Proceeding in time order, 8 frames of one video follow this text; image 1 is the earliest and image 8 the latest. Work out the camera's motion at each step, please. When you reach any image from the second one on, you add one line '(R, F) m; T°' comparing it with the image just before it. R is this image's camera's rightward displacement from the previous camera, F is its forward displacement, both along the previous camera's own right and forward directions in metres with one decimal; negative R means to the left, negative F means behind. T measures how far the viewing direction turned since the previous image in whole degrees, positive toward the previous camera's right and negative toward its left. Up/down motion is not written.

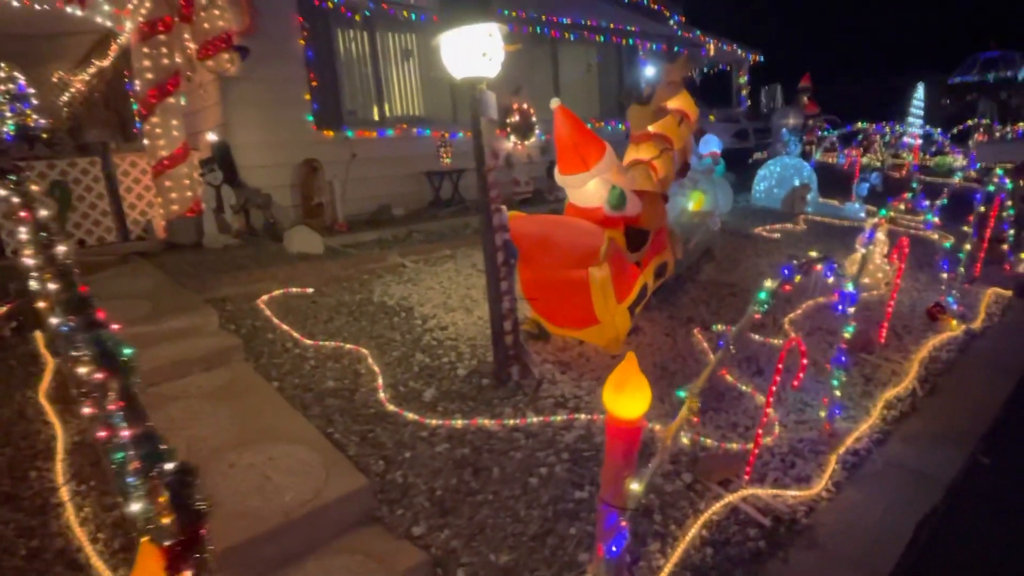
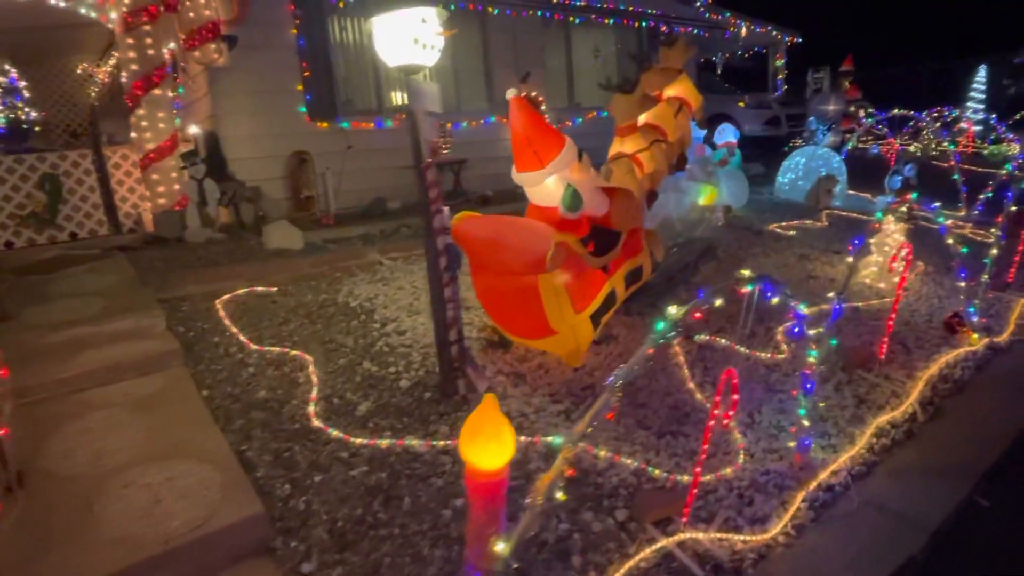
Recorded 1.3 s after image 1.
(+0.6, +0.3) m; -4°
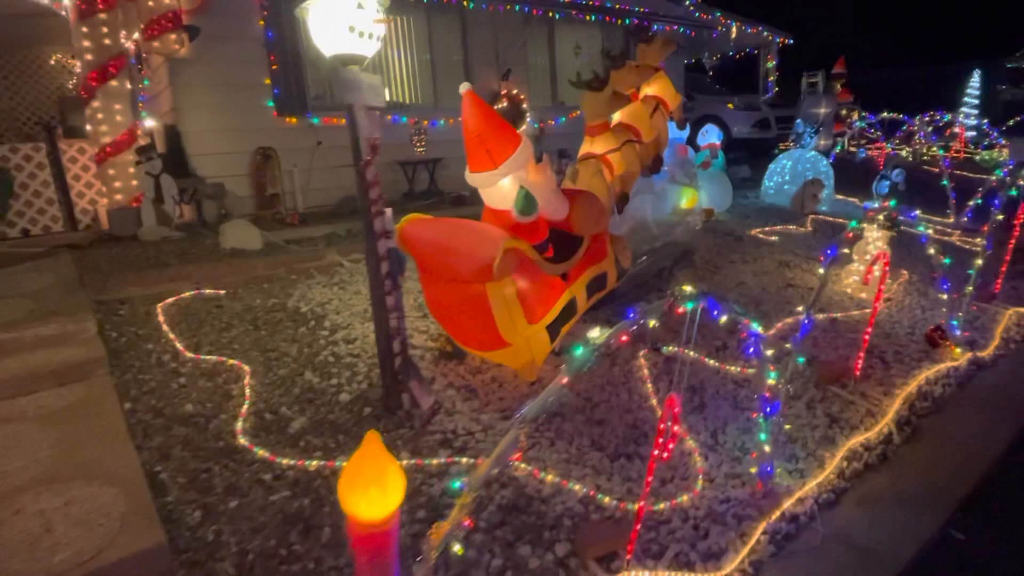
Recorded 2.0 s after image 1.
(+0.3, +0.2) m; 0°
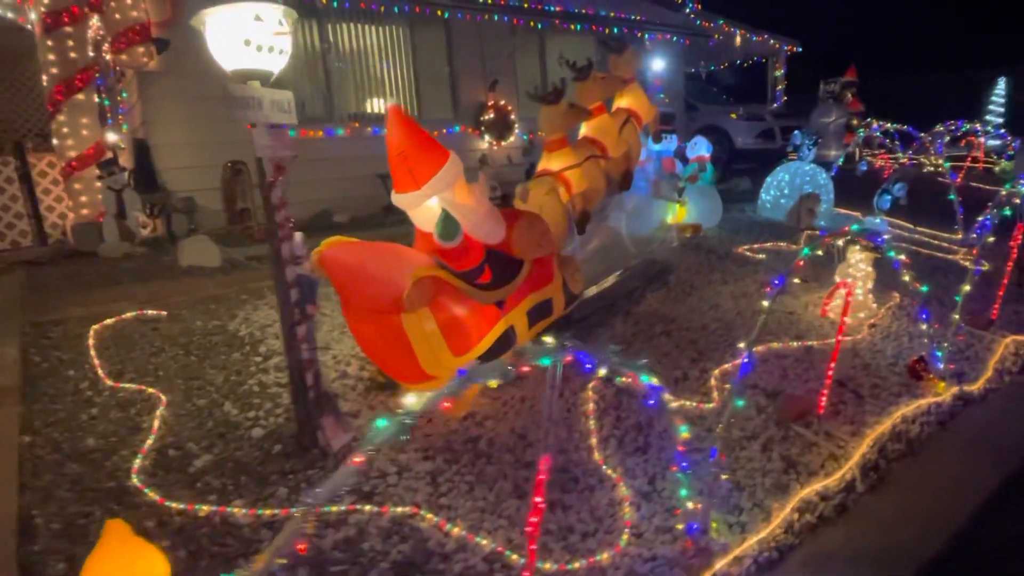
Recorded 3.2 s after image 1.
(+0.5, +0.3) m; -2°
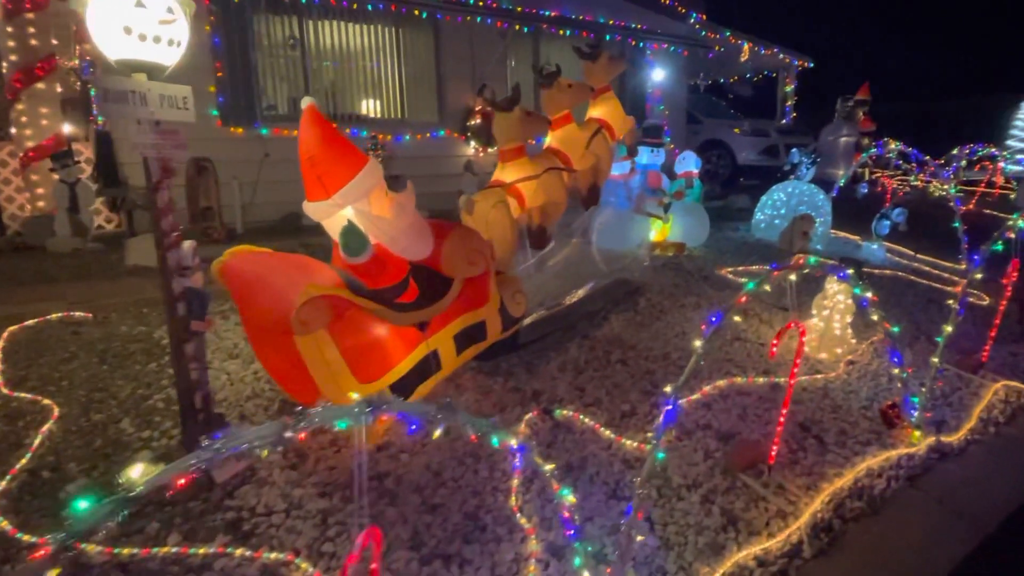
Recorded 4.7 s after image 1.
(+0.5, +0.3) m; -1°
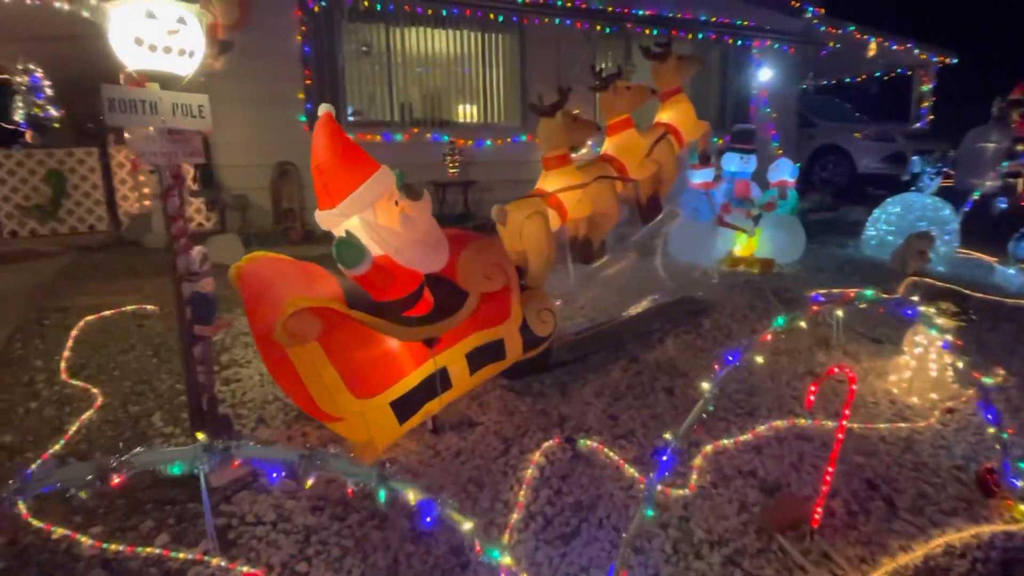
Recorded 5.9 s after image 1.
(+0.5, +0.3) m; -10°
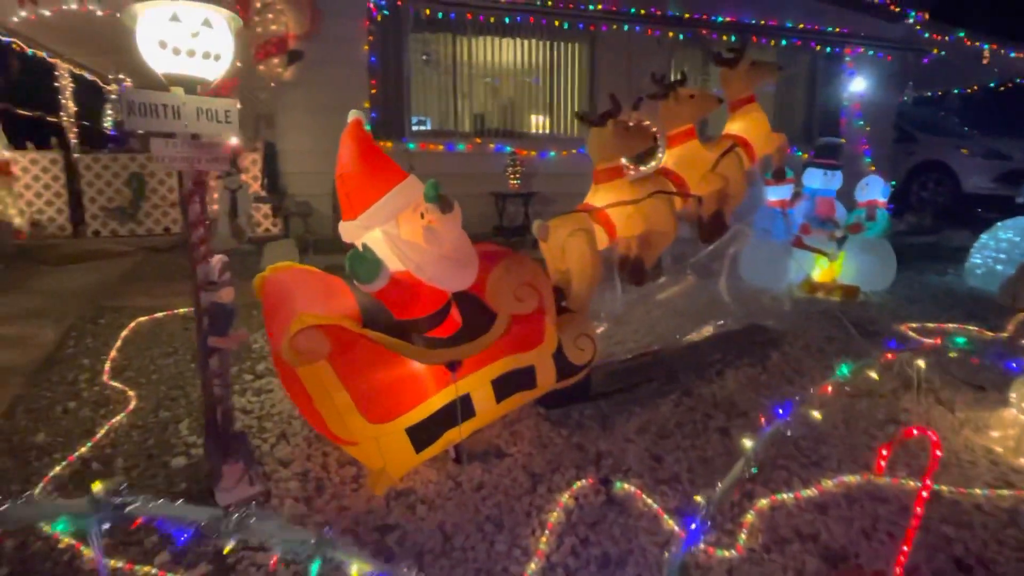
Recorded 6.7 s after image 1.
(+0.2, +0.3) m; -7°
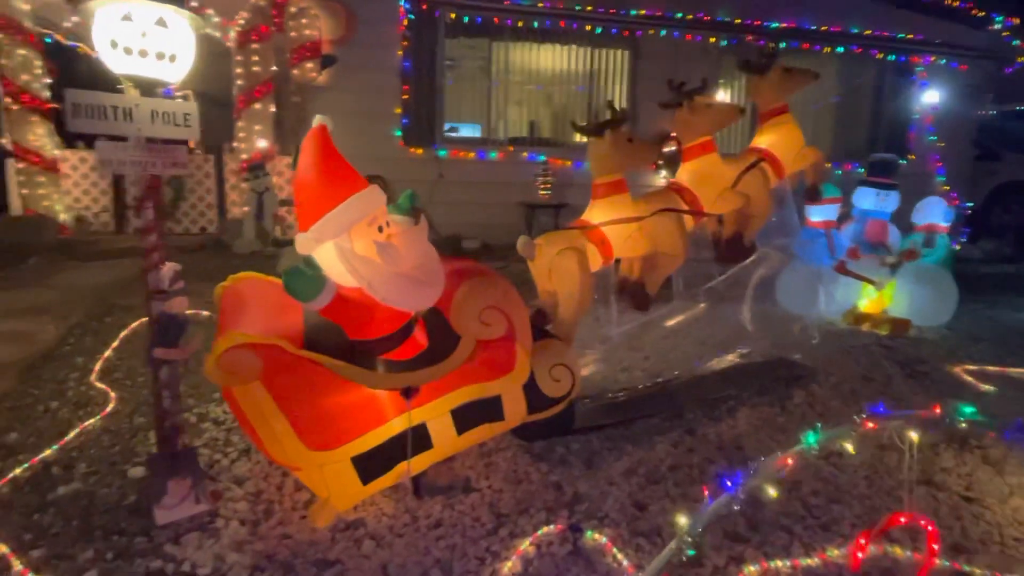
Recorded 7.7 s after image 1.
(+0.4, +0.3) m; -6°
